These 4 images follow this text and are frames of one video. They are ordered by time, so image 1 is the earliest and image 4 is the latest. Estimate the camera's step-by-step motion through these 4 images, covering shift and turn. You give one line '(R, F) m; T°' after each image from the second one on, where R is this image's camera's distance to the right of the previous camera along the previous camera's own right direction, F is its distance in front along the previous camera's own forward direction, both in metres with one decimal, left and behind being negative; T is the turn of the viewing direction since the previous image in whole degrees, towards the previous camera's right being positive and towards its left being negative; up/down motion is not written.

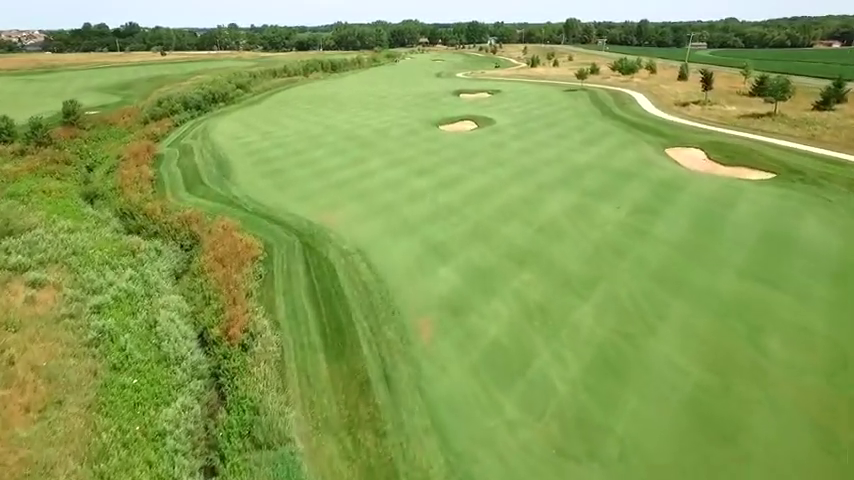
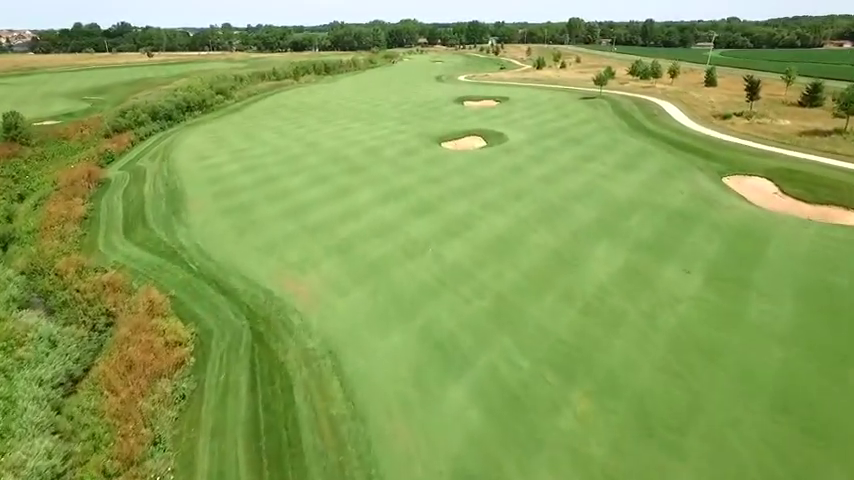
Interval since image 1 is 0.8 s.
(-0.1, +6.8) m; 0°
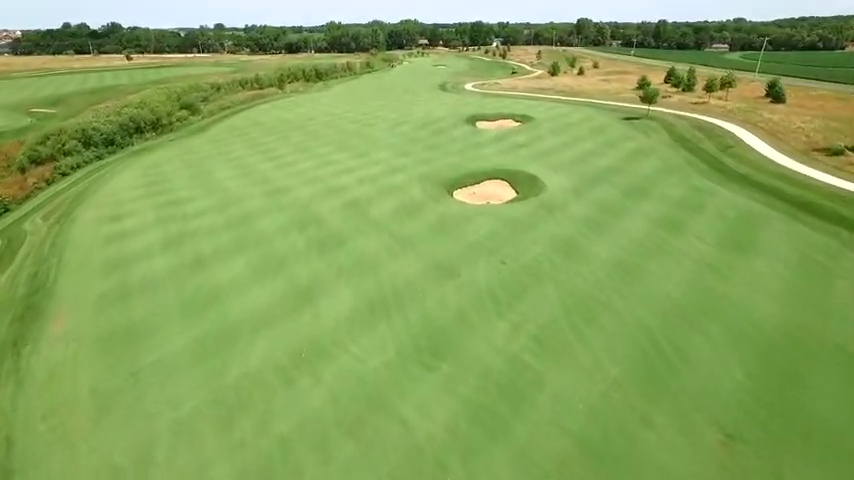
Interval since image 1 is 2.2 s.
(-0.3, +10.9) m; 0°
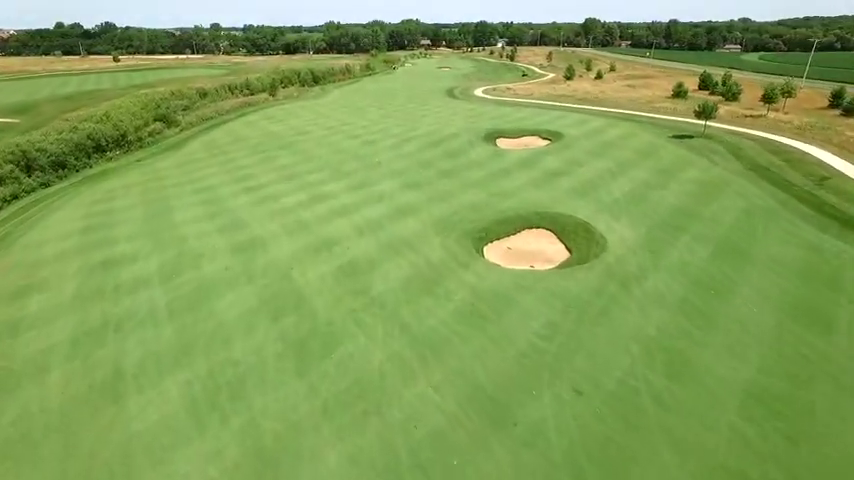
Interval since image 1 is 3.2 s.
(-0.9, +7.2) m; 0°
